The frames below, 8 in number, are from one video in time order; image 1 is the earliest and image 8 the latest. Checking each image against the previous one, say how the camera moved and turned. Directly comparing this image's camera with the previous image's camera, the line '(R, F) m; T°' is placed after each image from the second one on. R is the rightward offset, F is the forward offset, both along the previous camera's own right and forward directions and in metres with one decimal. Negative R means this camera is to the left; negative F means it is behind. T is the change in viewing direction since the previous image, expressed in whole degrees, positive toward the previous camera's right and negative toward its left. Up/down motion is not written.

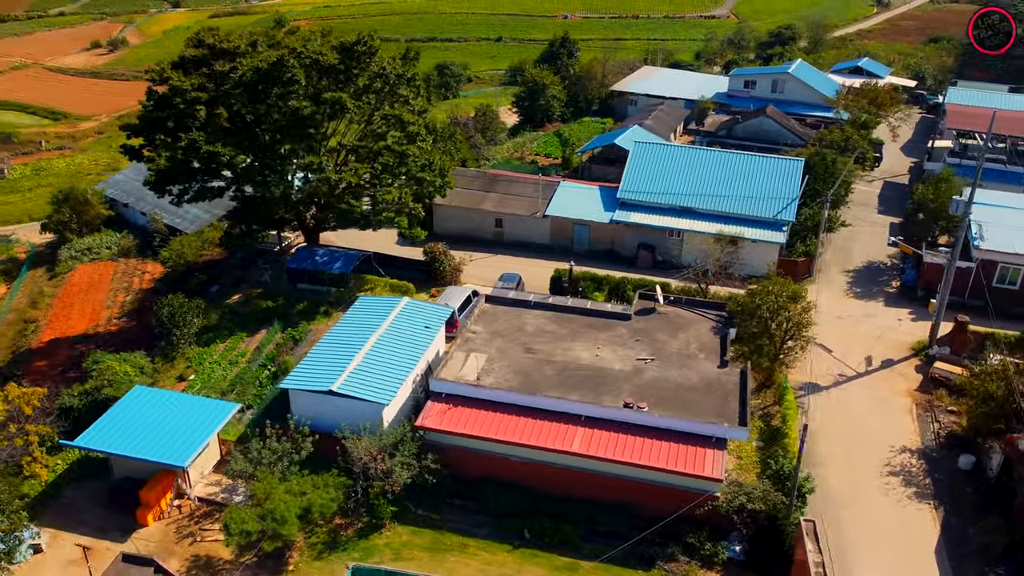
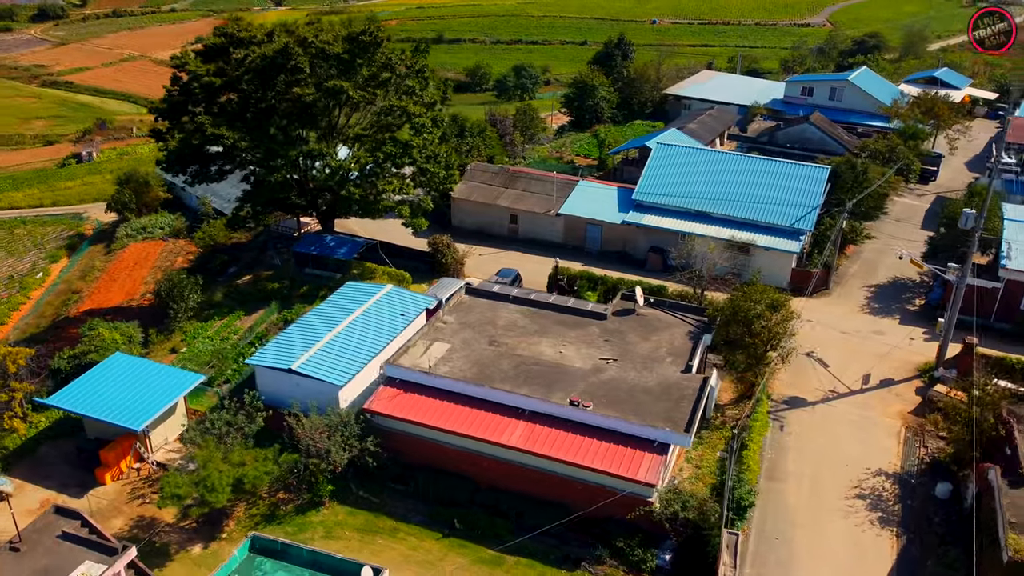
(+3.3, +0.3) m; -6°
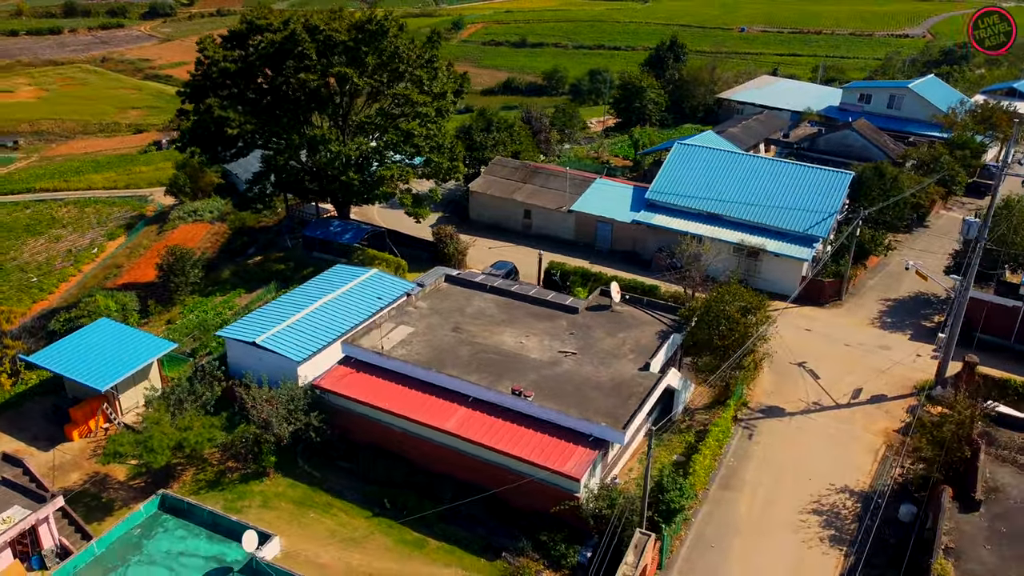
(+3.3, +0.3) m; -6°
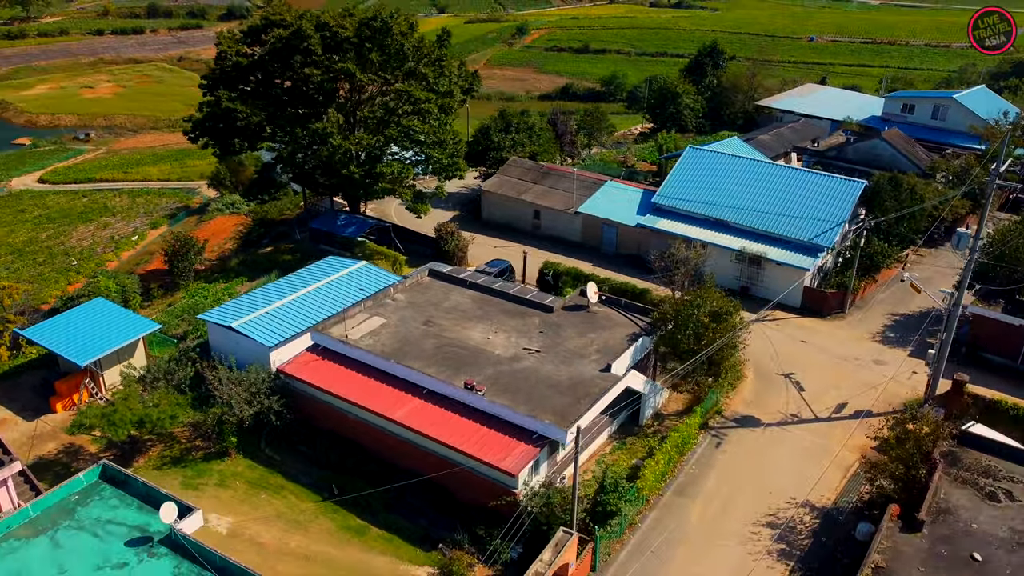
(+2.6, +0.1) m; -5°
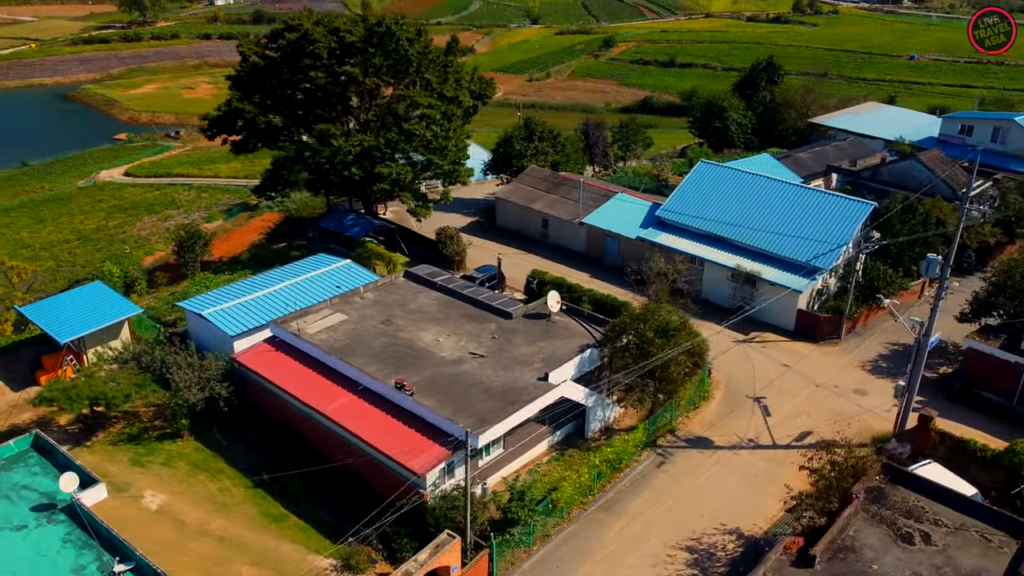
(+3.7, +0.2) m; -7°
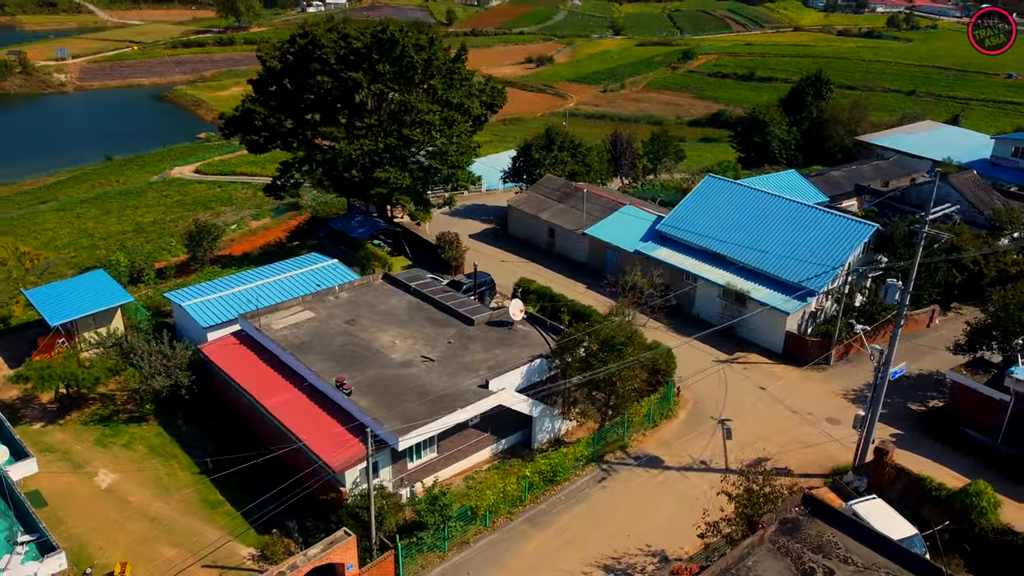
(+3.3, +0.1) m; -6°
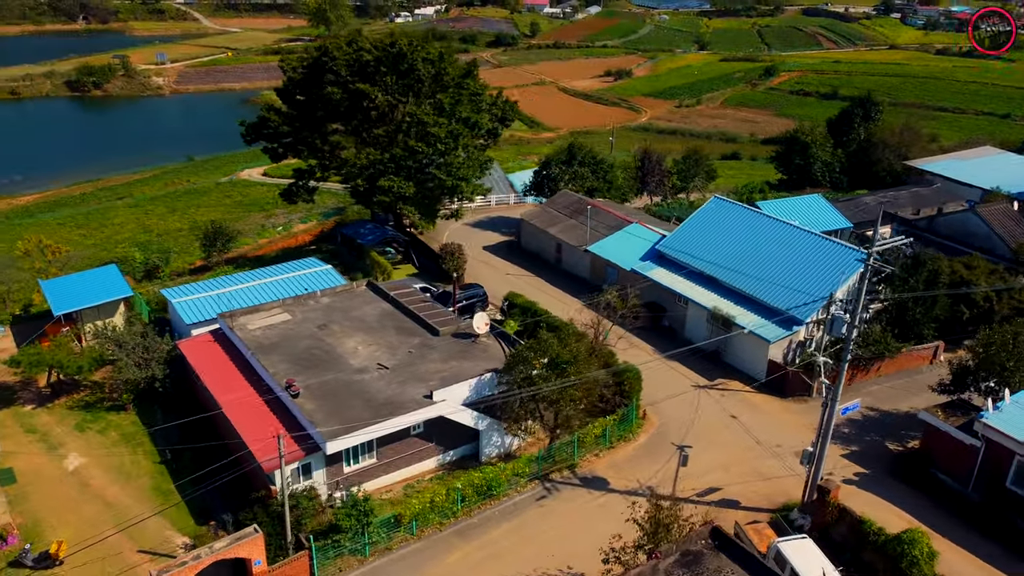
(+3.3, 0.0) m; -6°
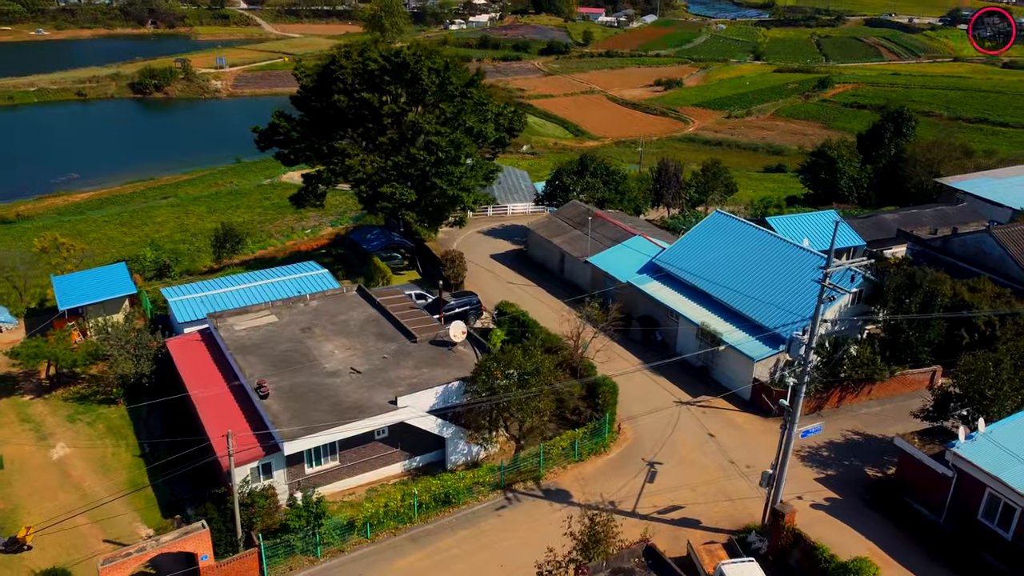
(+2.2, -0.1) m; -4°
